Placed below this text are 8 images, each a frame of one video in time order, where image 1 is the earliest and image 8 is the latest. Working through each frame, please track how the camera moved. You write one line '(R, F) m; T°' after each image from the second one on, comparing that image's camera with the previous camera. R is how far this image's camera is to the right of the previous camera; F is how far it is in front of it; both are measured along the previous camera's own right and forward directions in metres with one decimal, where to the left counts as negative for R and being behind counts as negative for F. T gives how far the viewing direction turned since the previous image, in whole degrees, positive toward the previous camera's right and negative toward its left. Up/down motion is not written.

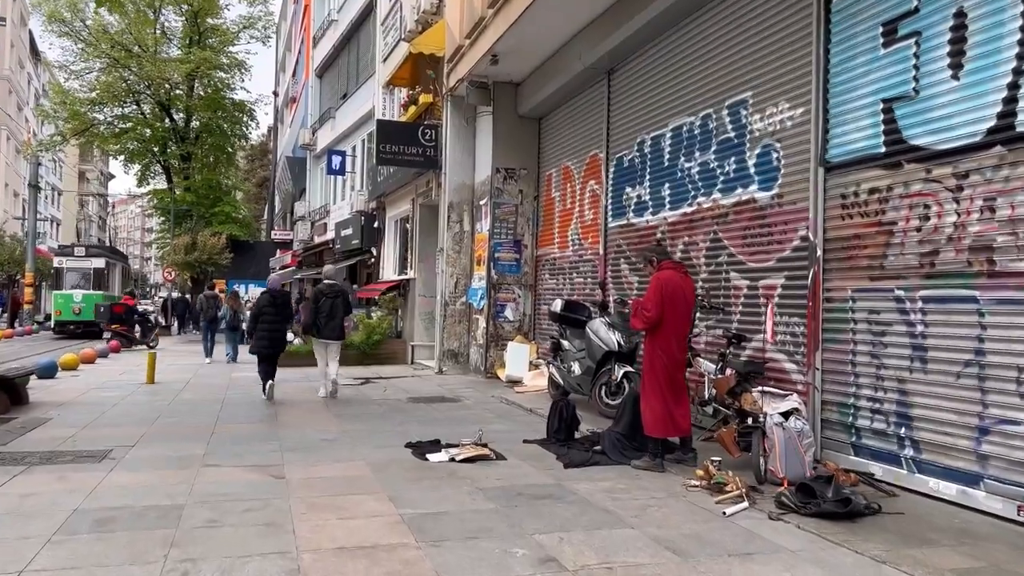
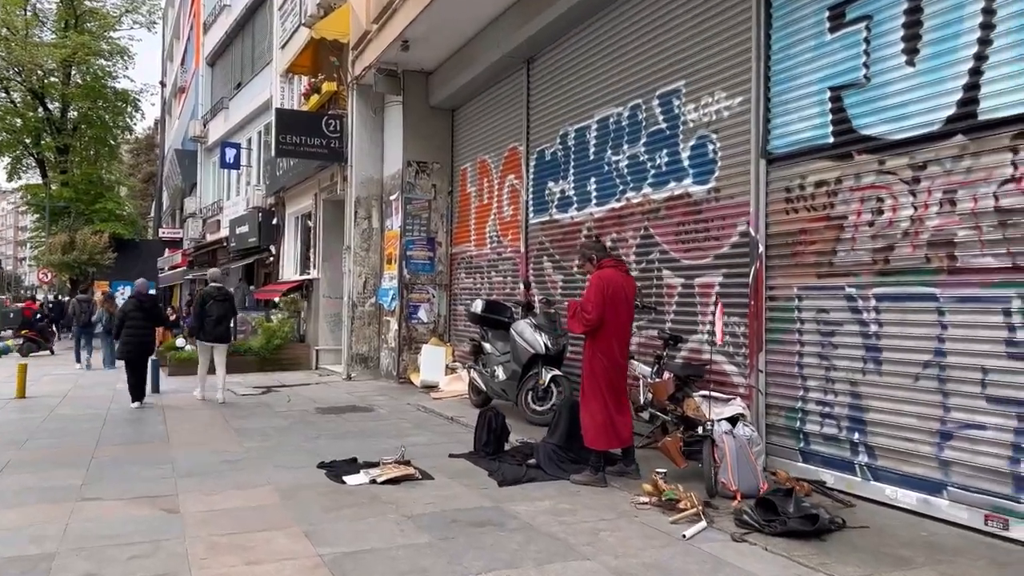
(-0.2, +0.6) m; +7°
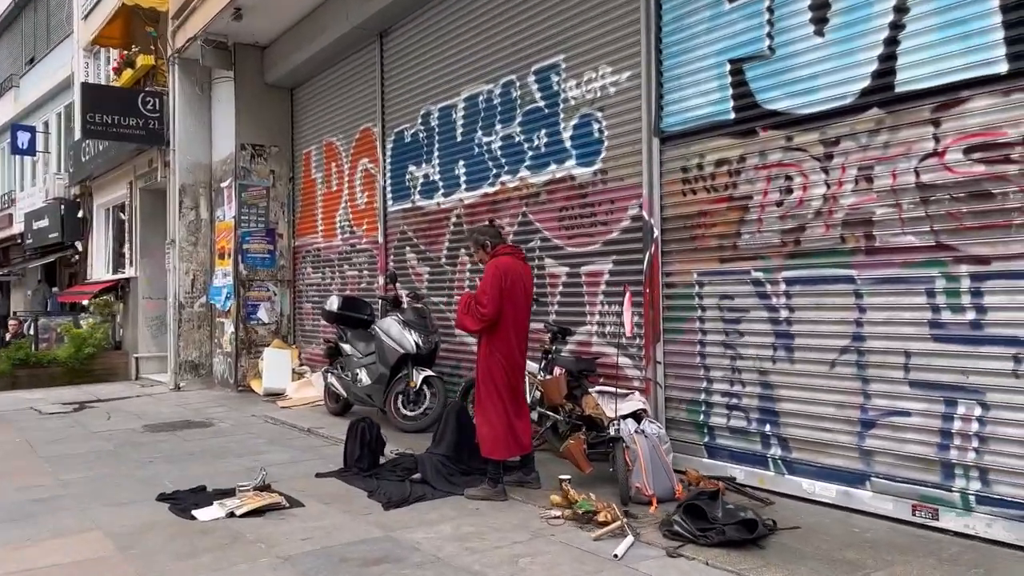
(-0.3, +0.8) m; +12°
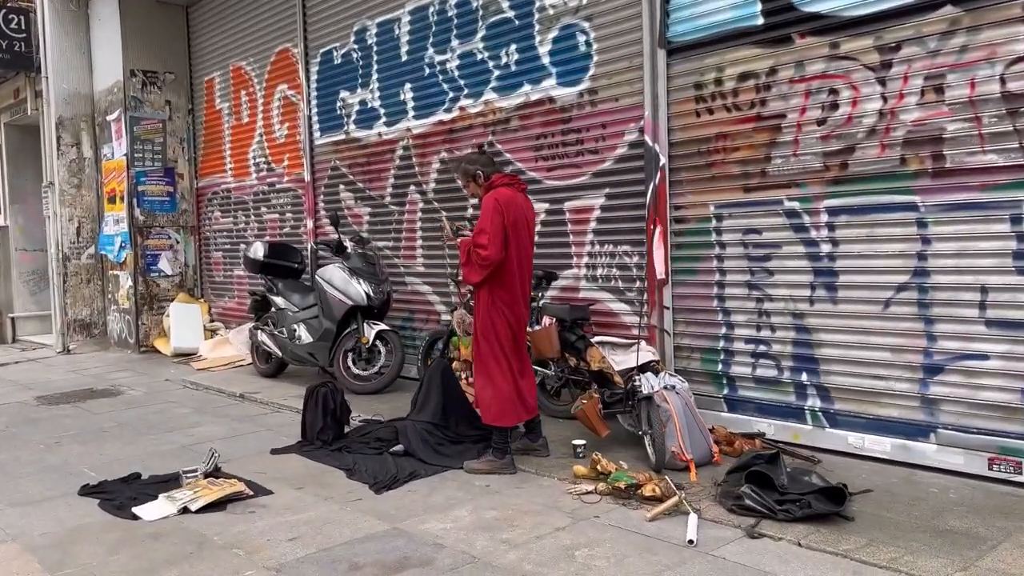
(-0.6, +0.9) m; +8°
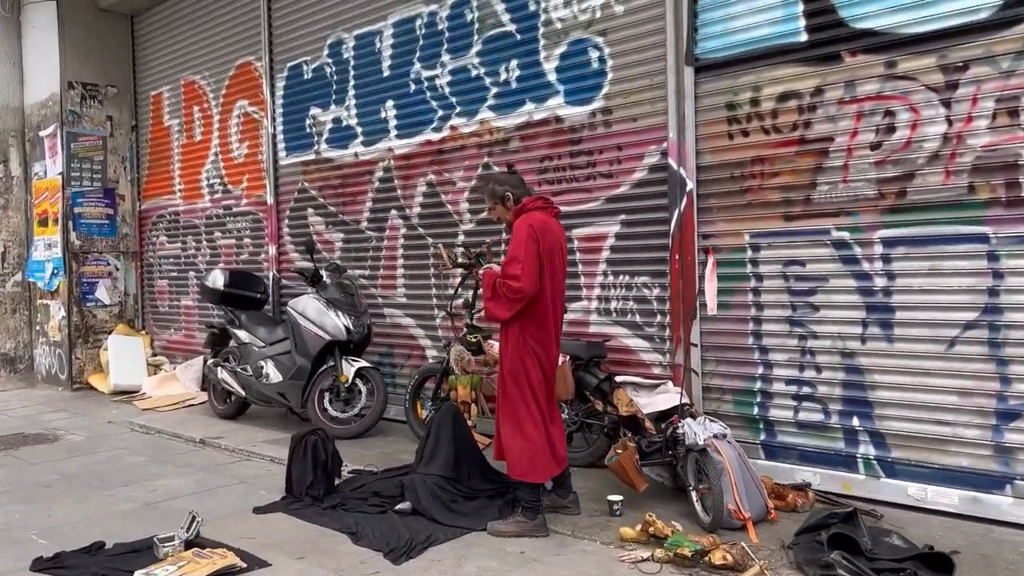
(-0.5, +0.5) m; +5°
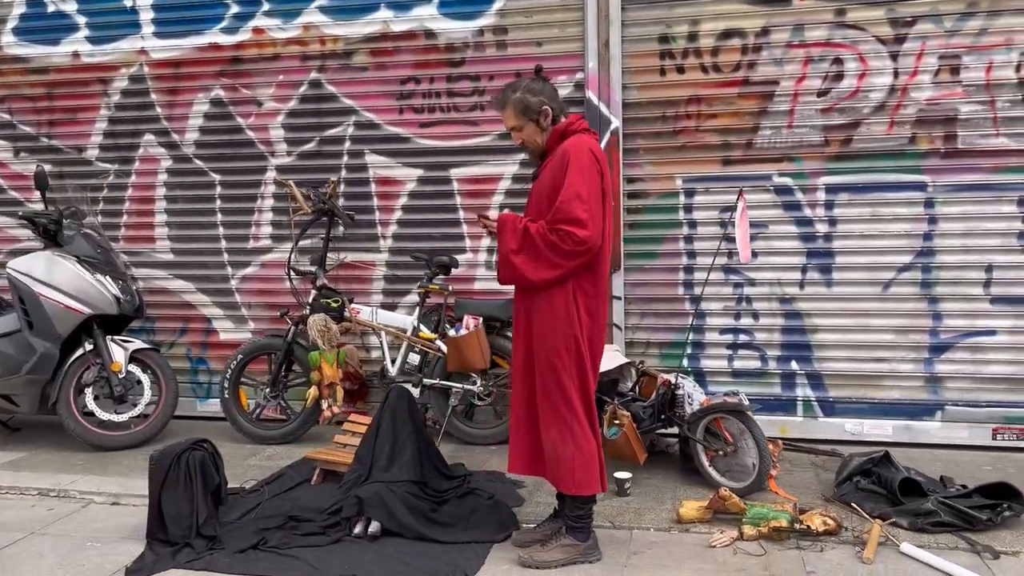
(-1.8, +1.4) m; +31°
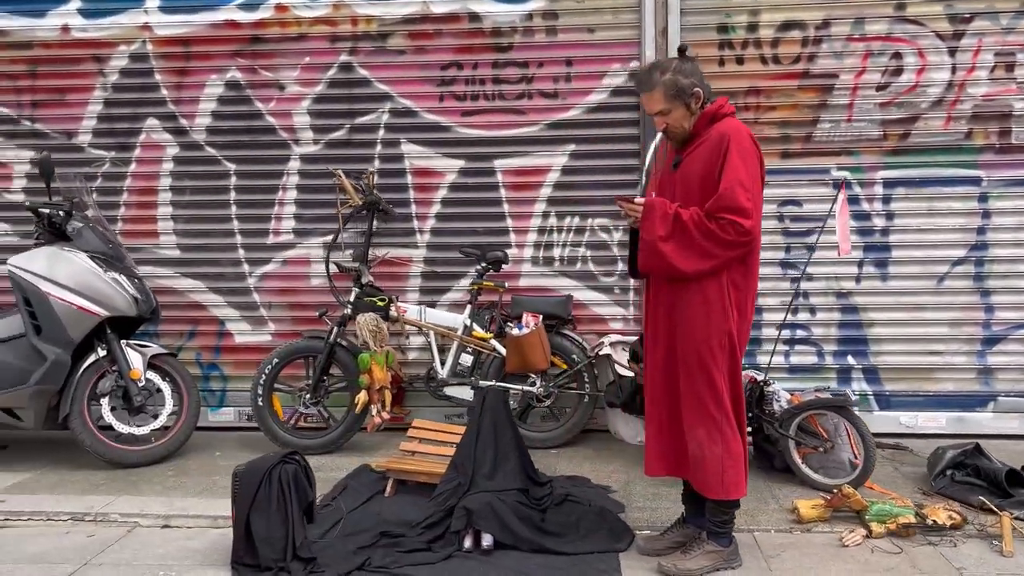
(-0.8, +0.3) m; +7°
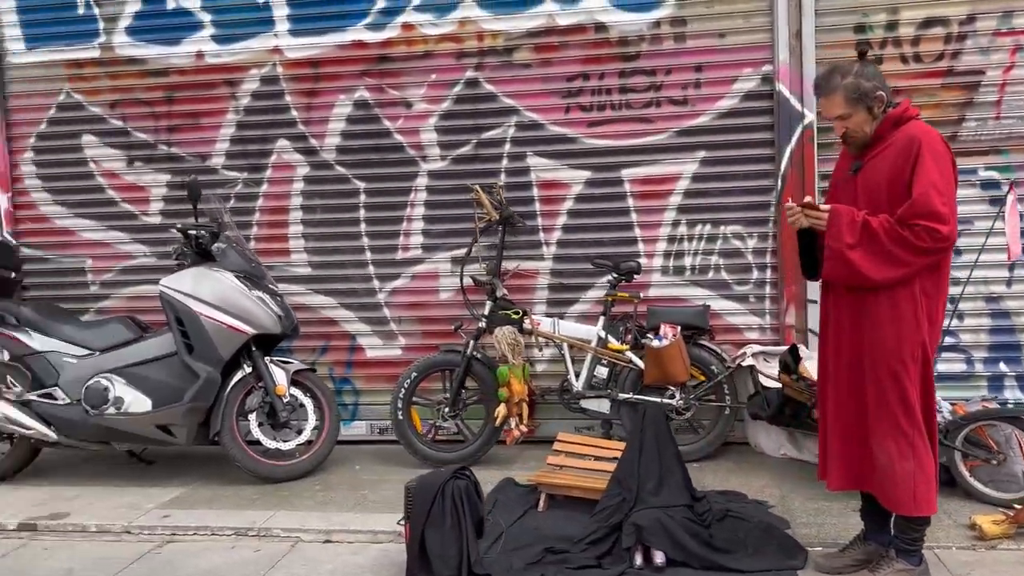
(-0.4, 0.0) m; -4°
